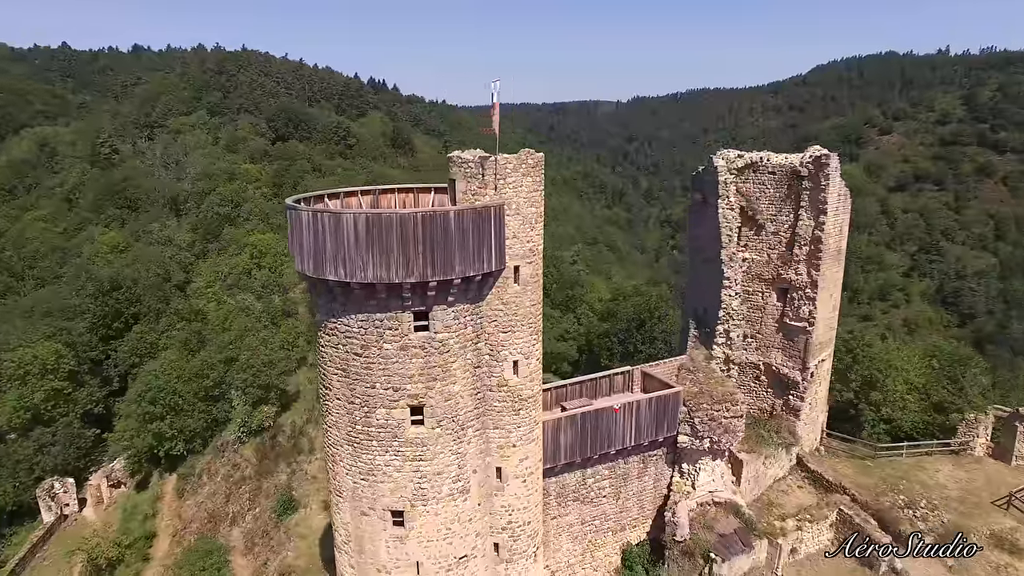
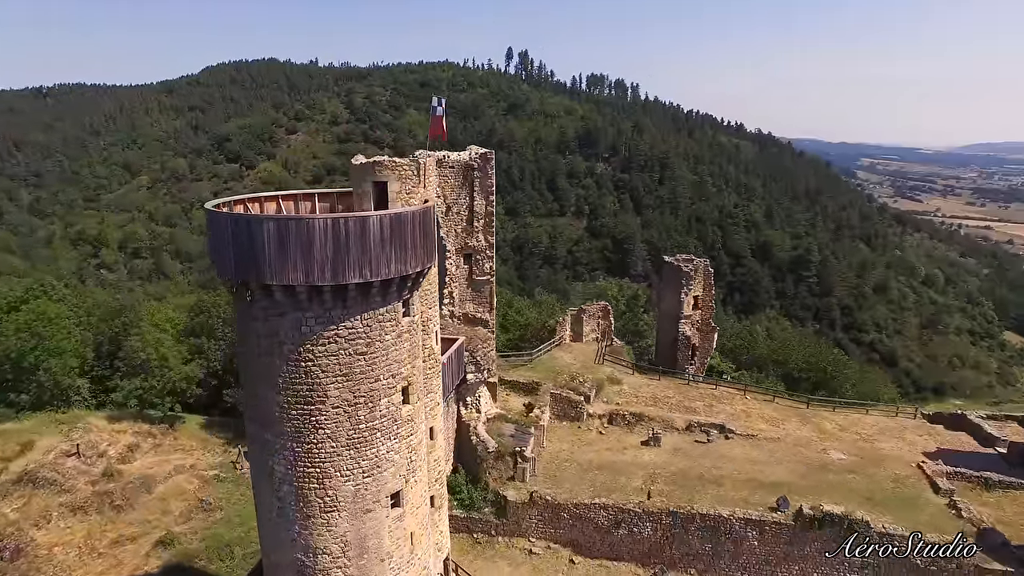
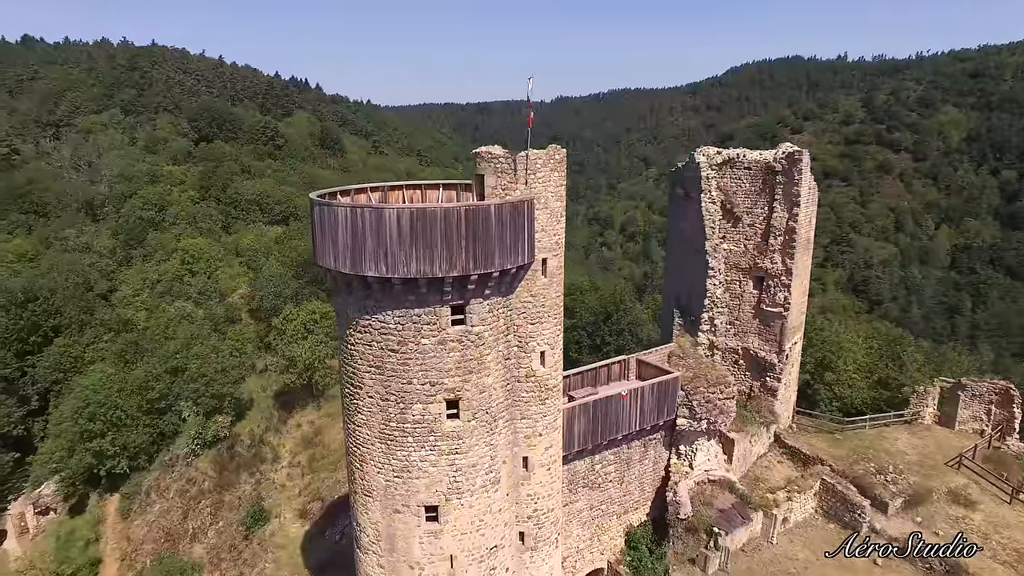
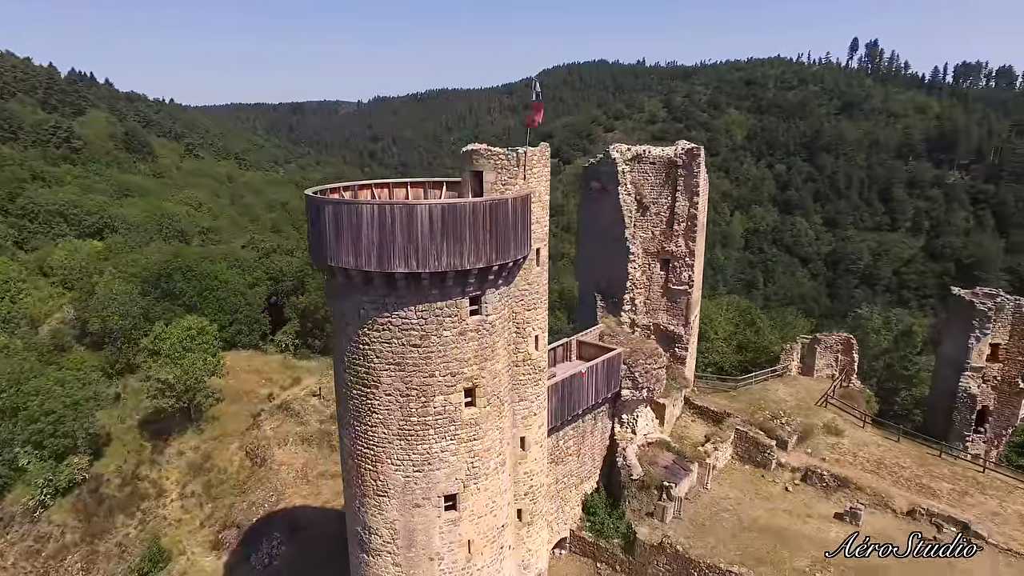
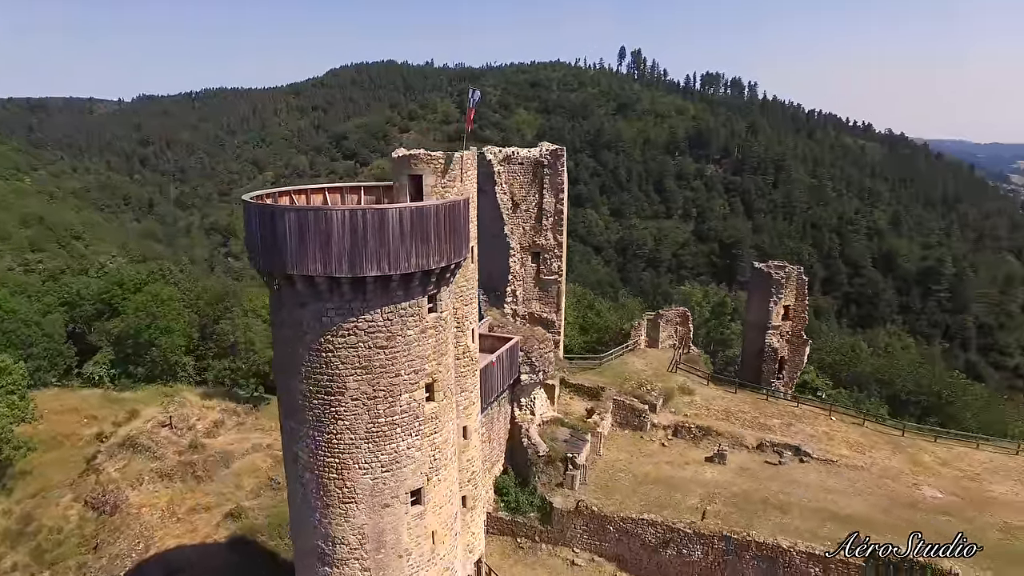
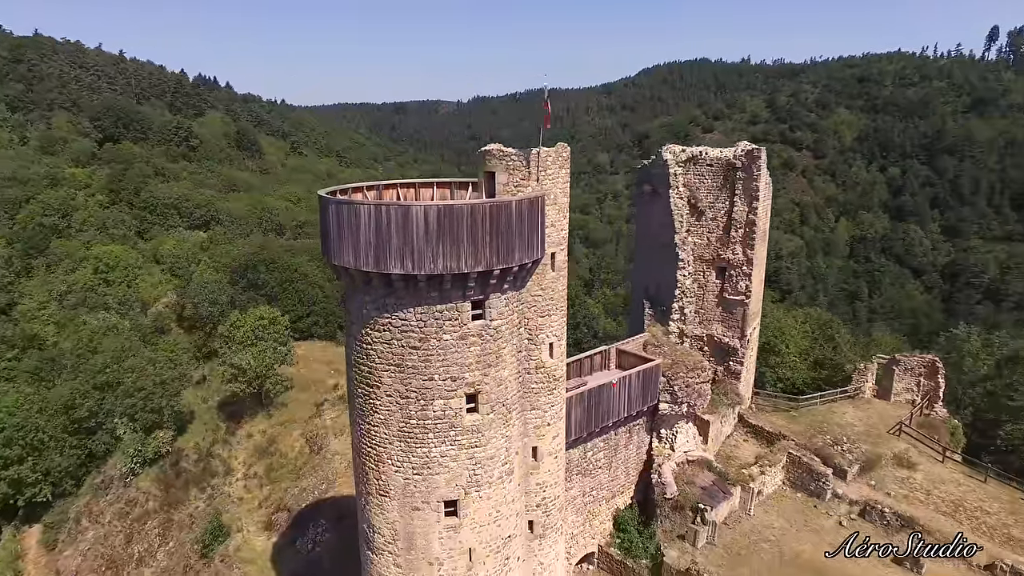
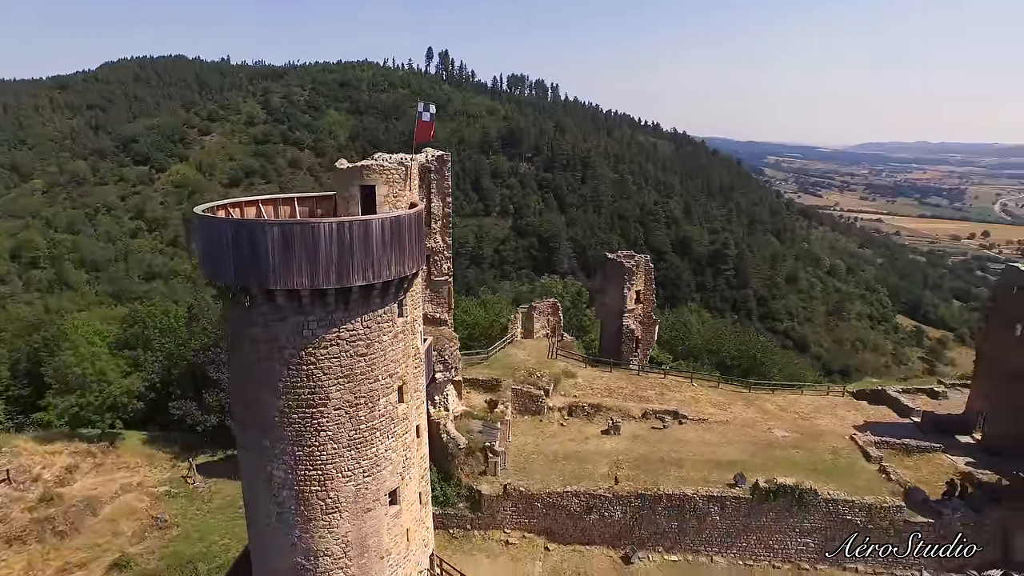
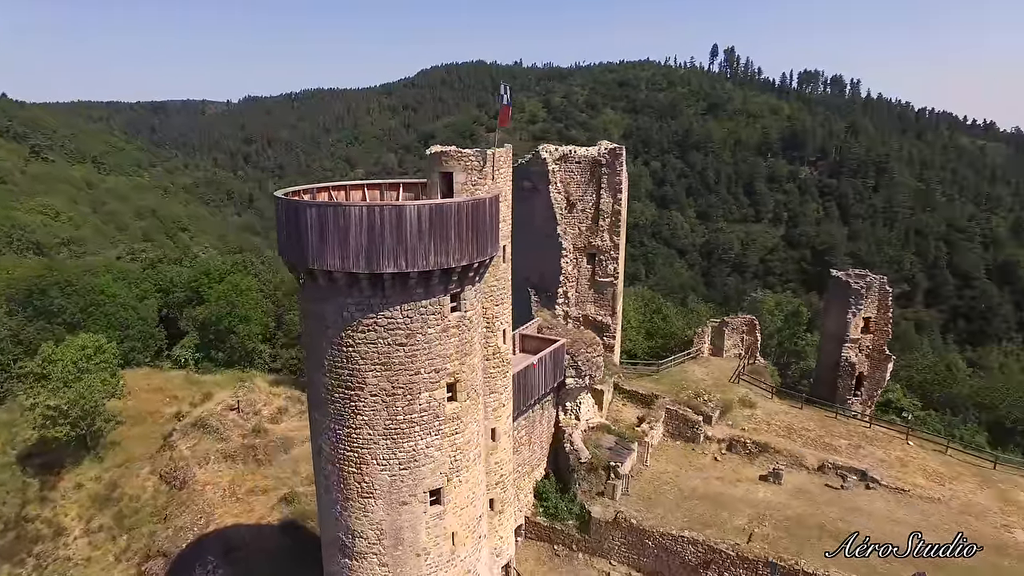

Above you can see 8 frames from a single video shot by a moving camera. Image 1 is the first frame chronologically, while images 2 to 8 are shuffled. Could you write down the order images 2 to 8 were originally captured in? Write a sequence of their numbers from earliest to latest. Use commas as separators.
3, 6, 4, 8, 5, 2, 7
